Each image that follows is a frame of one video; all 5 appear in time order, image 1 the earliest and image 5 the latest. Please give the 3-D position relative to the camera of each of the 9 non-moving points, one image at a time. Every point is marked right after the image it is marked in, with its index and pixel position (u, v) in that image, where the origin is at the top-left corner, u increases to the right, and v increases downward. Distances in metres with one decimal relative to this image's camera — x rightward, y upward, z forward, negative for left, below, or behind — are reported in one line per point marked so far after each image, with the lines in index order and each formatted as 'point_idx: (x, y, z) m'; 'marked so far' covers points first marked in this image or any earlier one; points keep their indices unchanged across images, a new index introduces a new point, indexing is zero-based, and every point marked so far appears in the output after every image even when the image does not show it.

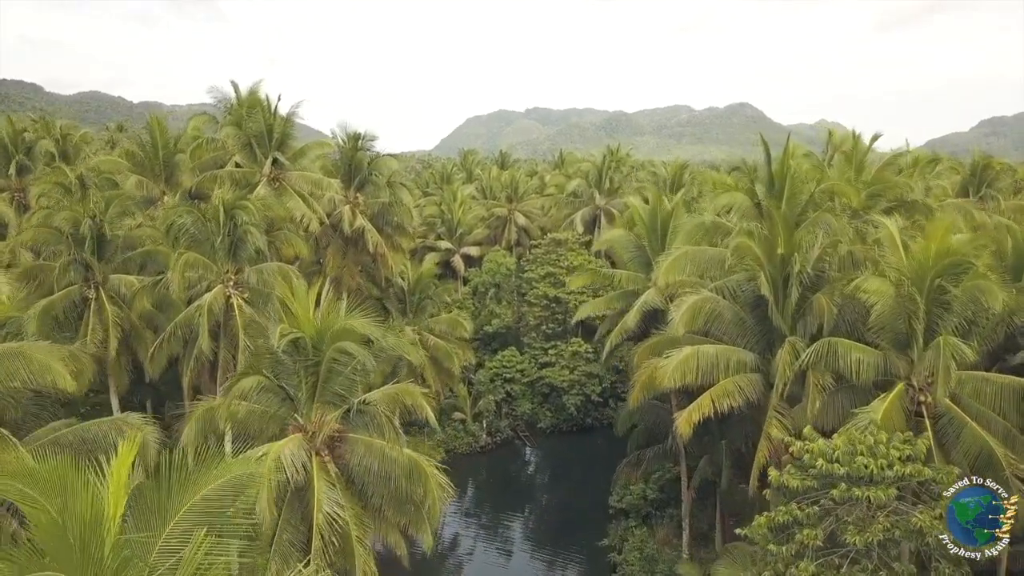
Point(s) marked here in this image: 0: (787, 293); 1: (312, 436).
0: (+5.8, -0.1, +13.9) m
1: (-3.7, -2.7, +12.0) m
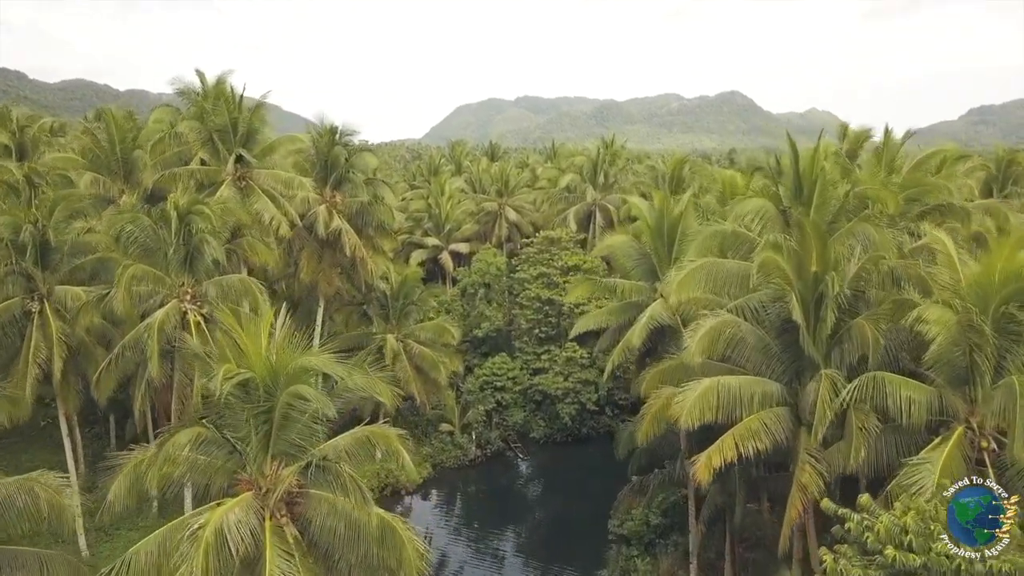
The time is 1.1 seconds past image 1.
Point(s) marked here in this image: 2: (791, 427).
0: (+5.6, -0.5, +12.0) m
1: (-3.8, -3.2, +10.1) m
2: (+5.2, -2.6, +12.2) m
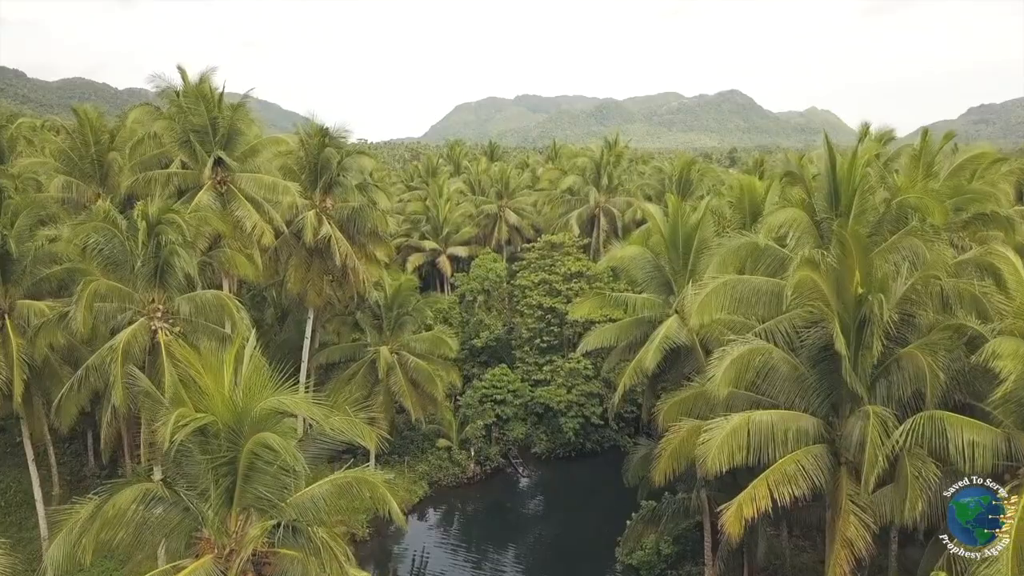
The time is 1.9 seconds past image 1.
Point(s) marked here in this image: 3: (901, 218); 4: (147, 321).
0: (+5.7, -0.9, +10.6) m
1: (-3.7, -3.5, +8.6) m
2: (+5.2, -3.0, +10.8) m
3: (+7.2, +1.3, +12.2) m
4: (-8.2, -0.7, +14.8) m
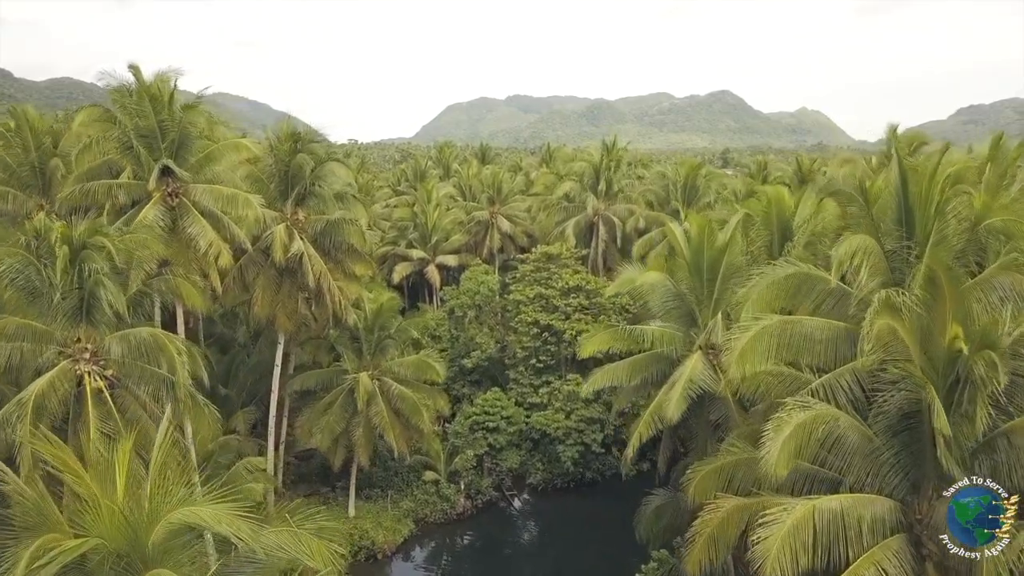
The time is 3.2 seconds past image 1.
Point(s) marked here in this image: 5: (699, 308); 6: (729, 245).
0: (+5.7, -1.6, +8.3) m
1: (-3.7, -4.2, +6.2) m
2: (+5.2, -3.6, +8.4) m
3: (+7.1, +0.6, +9.9) m
4: (-8.2, -1.4, +12.3) m
5: (+3.9, -0.4, +13.8) m
6: (+4.5, +0.9, +13.7) m
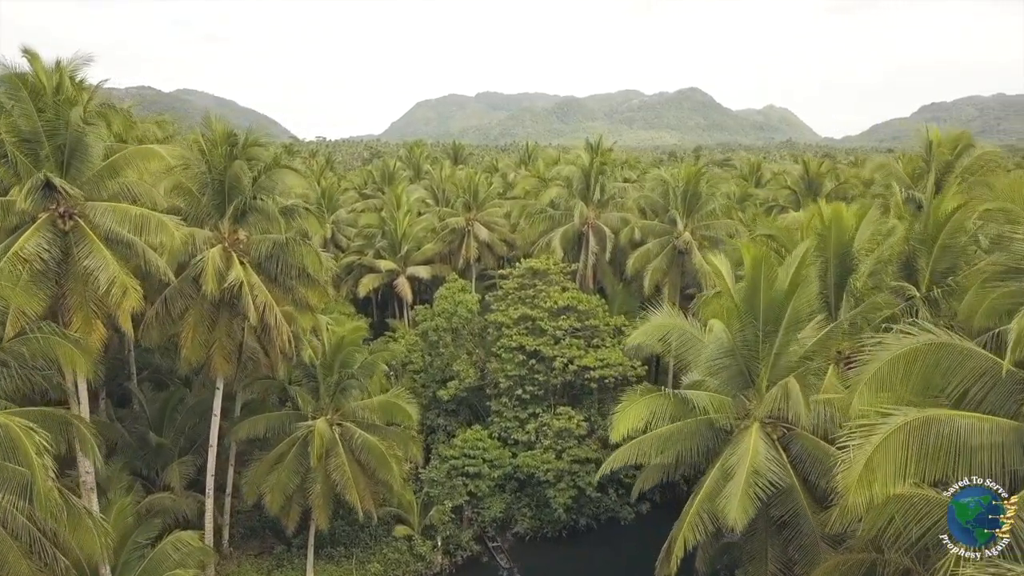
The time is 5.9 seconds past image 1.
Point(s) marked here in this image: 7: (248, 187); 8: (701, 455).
0: (+5.9, -2.4, +5.2) m
1: (-3.4, -5.2, +2.7) m
2: (+5.4, -4.5, +5.3) m
3: (+7.2, -0.2, +6.8) m
4: (-8.2, -2.4, +8.5) m
5: (+3.8, -1.3, +10.6) m
6: (+4.5, 0.0, +10.5) m
7: (-6.5, +2.5, +16.2) m
8: (+3.1, -2.8, +11.0) m
